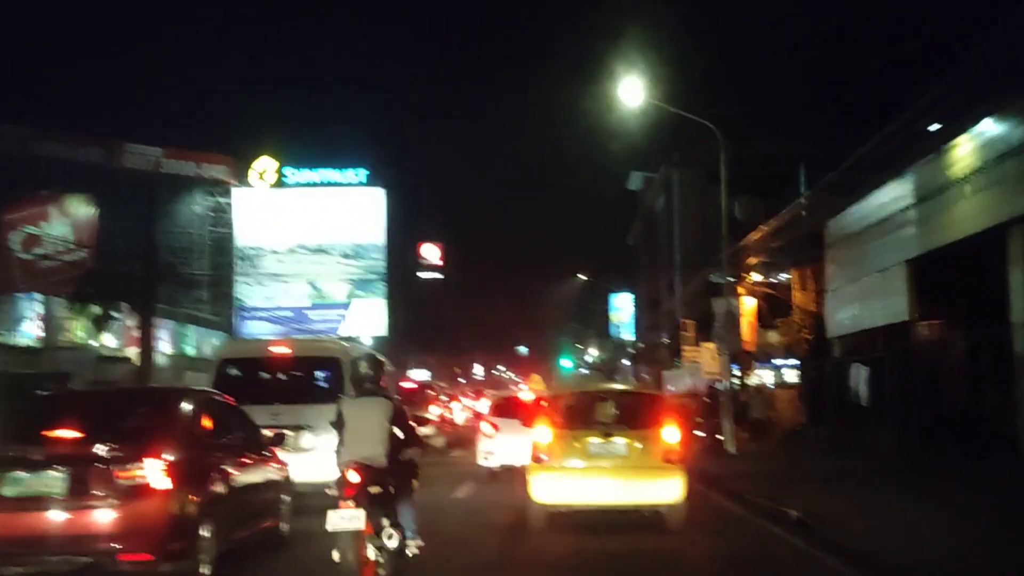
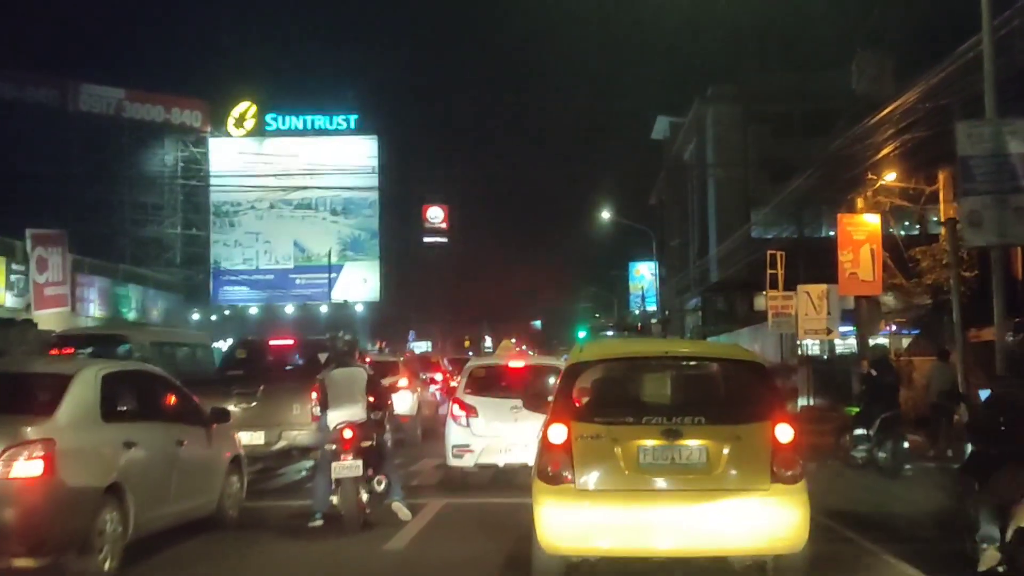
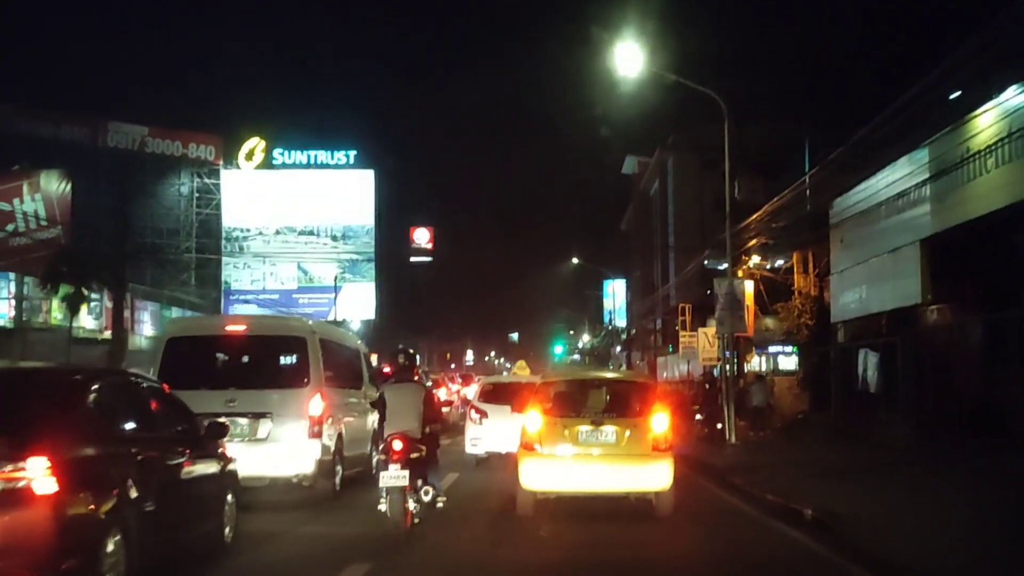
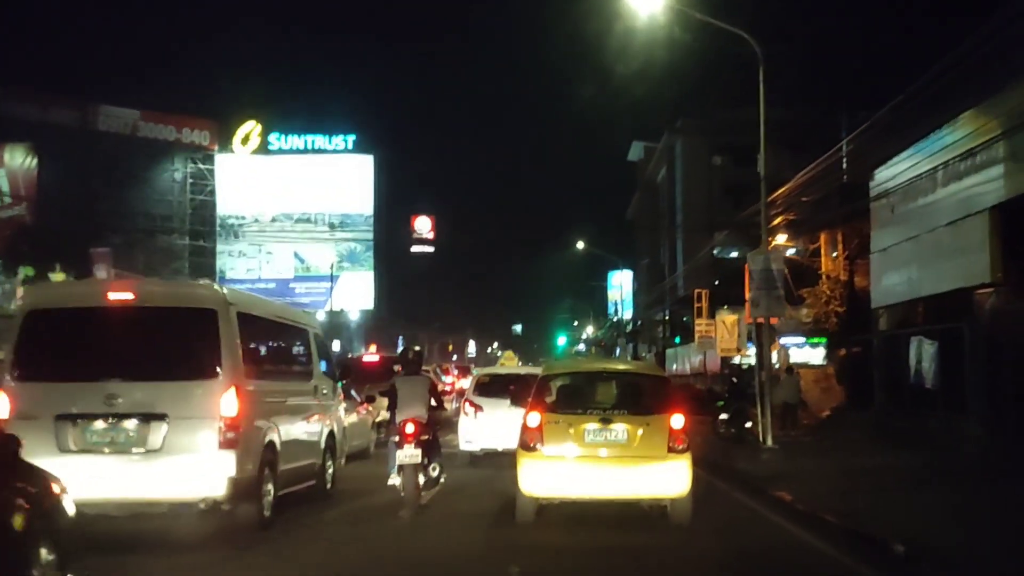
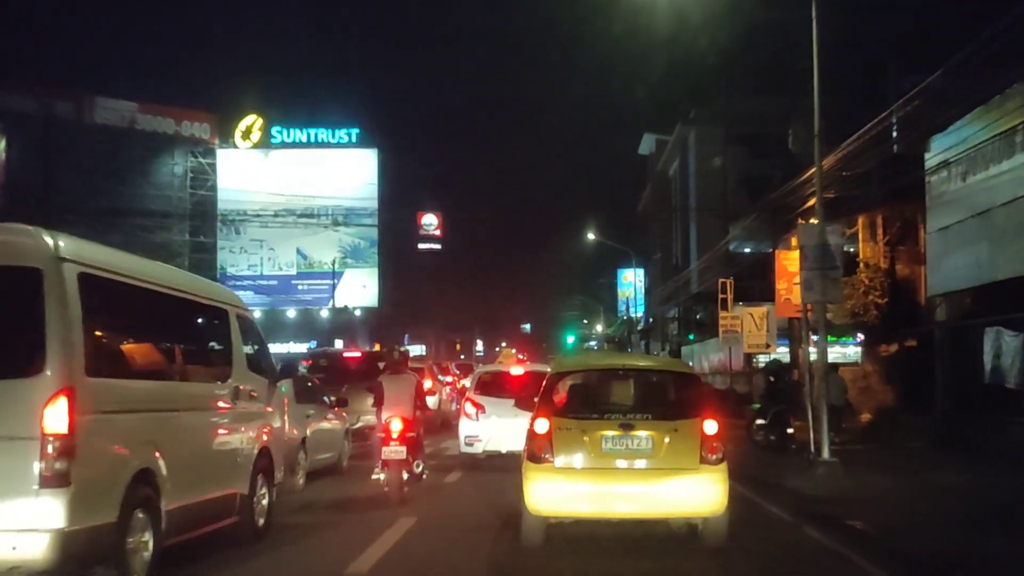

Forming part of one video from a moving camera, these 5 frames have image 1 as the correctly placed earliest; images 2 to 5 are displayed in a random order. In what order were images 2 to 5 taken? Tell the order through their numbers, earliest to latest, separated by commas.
3, 4, 5, 2
